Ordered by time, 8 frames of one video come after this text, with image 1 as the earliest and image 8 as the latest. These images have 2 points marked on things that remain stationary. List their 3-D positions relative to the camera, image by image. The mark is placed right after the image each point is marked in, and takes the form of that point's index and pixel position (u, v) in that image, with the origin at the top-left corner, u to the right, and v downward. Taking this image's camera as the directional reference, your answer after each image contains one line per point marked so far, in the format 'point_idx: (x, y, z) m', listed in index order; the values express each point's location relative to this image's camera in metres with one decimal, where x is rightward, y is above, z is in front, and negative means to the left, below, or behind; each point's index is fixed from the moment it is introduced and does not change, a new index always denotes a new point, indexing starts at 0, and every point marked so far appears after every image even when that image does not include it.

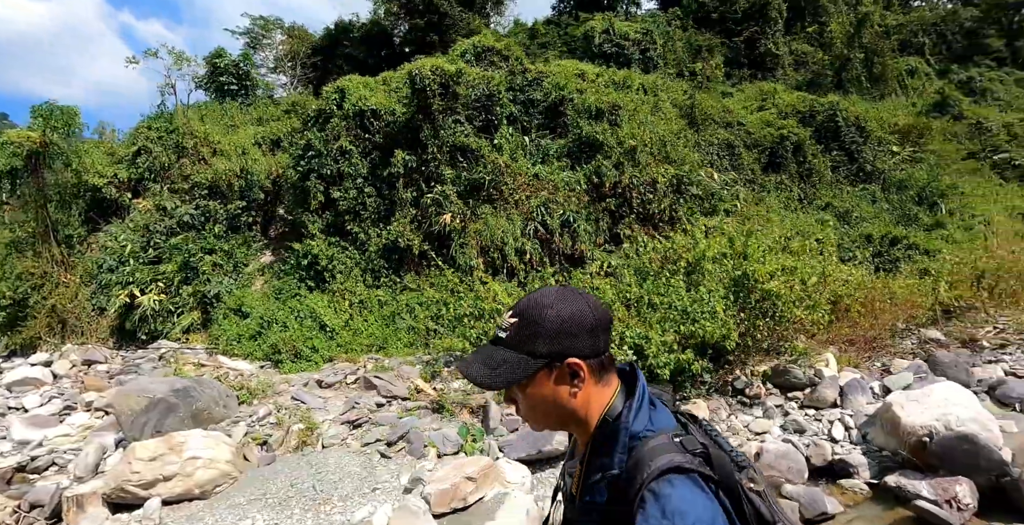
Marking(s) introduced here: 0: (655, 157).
0: (+2.4, +1.8, +9.3) m
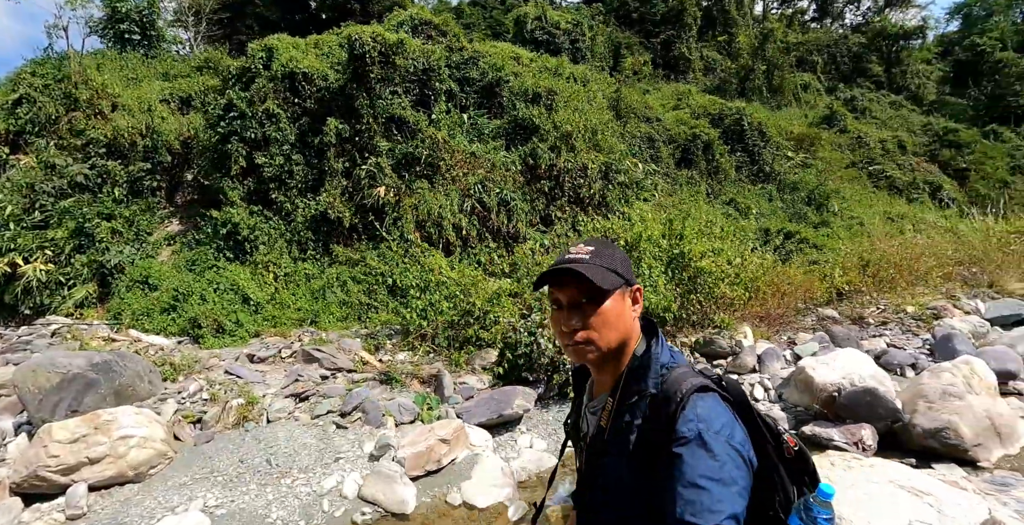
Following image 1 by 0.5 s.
0: (+1.3, +2.0, +9.6) m
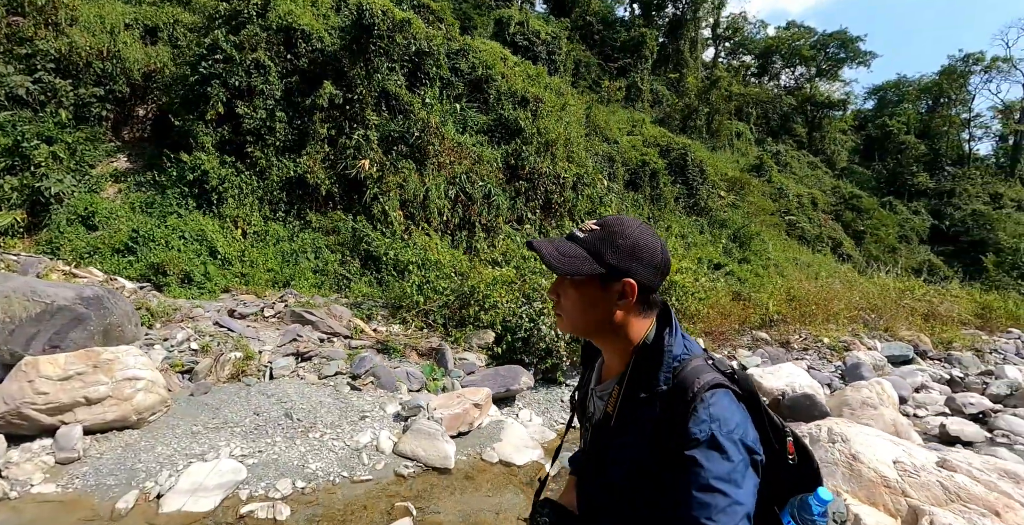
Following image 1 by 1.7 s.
0: (+0.9, +2.0, +10.0) m
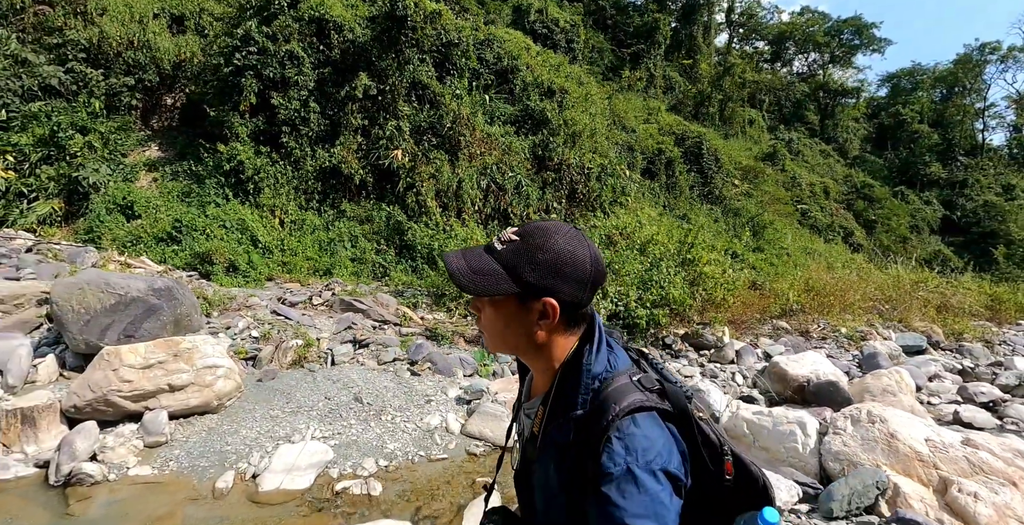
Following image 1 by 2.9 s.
0: (+1.4, +2.2, +10.2) m
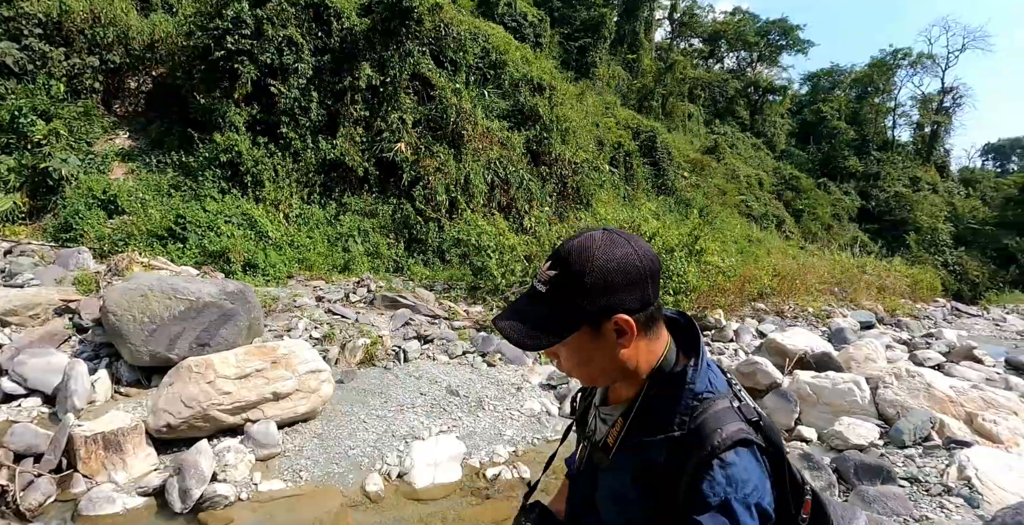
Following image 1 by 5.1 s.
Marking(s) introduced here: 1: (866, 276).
0: (+1.1, +2.4, +10.5) m
1: (+8.1, -0.3, +12.7) m
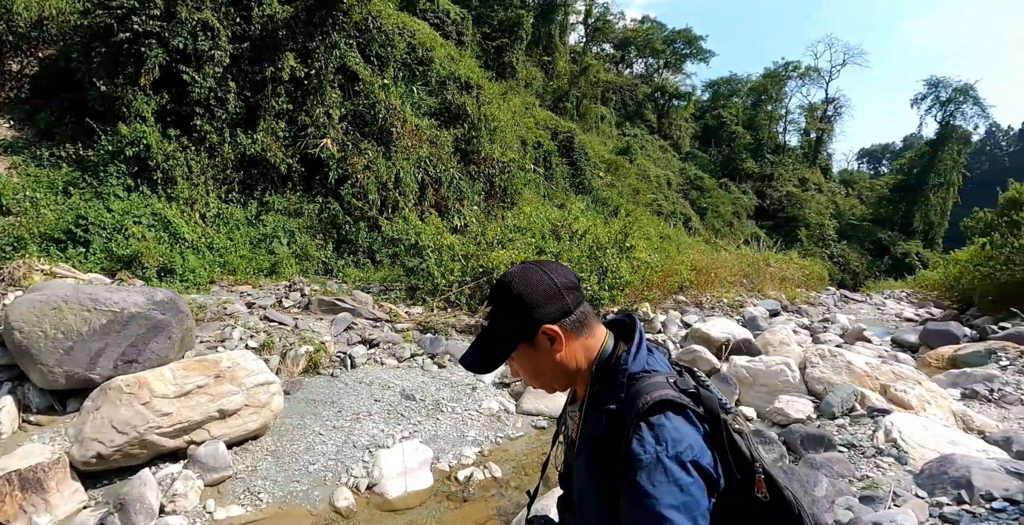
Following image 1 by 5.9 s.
0: (-0.2, +2.4, +10.5) m
1: (+6.3, -0.1, +13.8) m
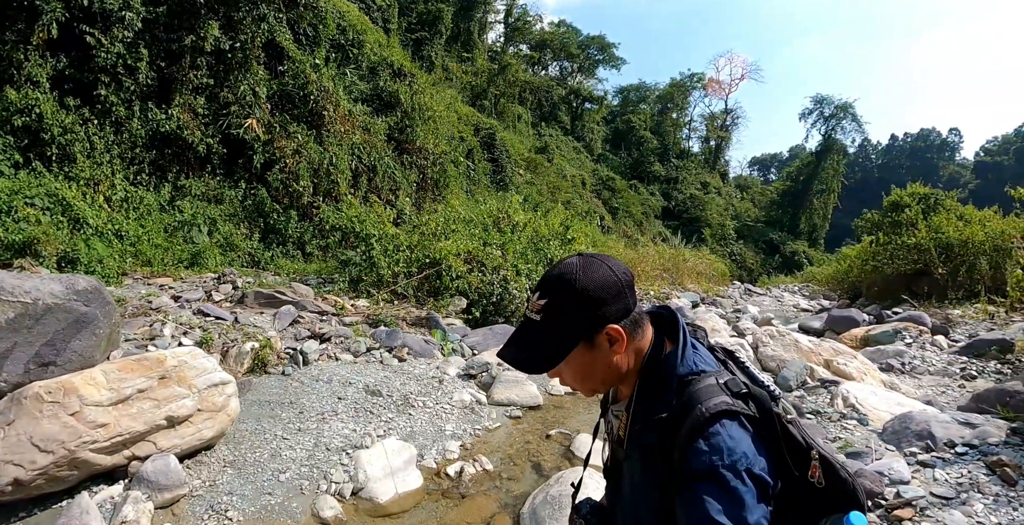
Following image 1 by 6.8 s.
0: (-1.4, +2.5, +10.2) m
1: (+4.5, 0.0, +14.6) m
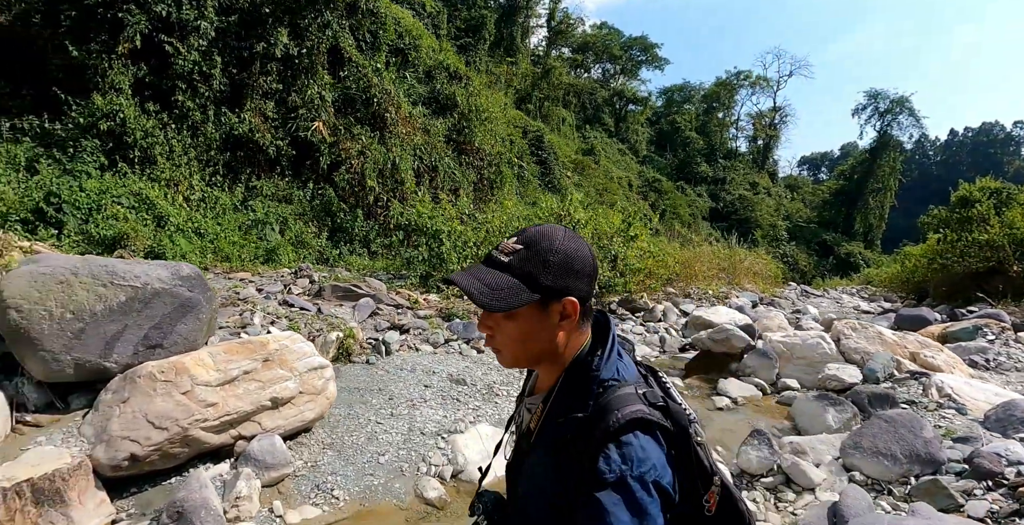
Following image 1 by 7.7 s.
0: (-0.4, +2.5, +10.3) m
1: (+5.8, 0.0, +14.1) m
